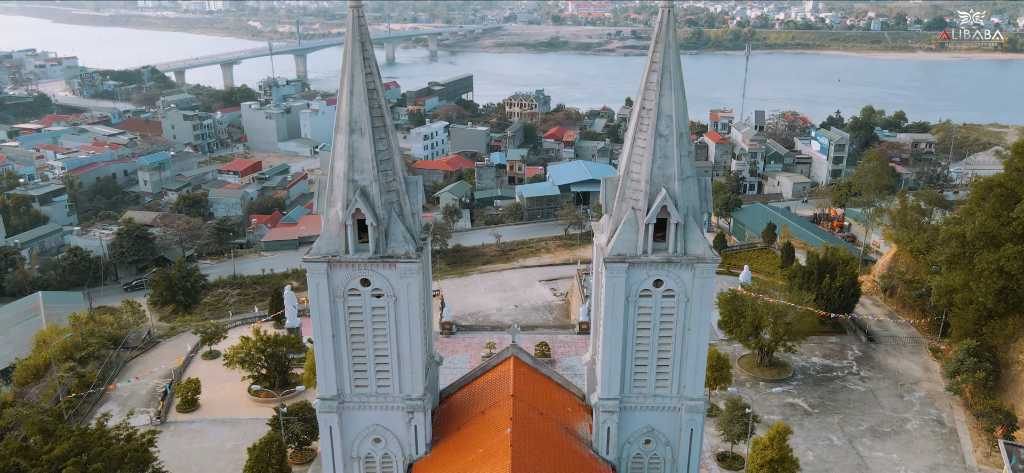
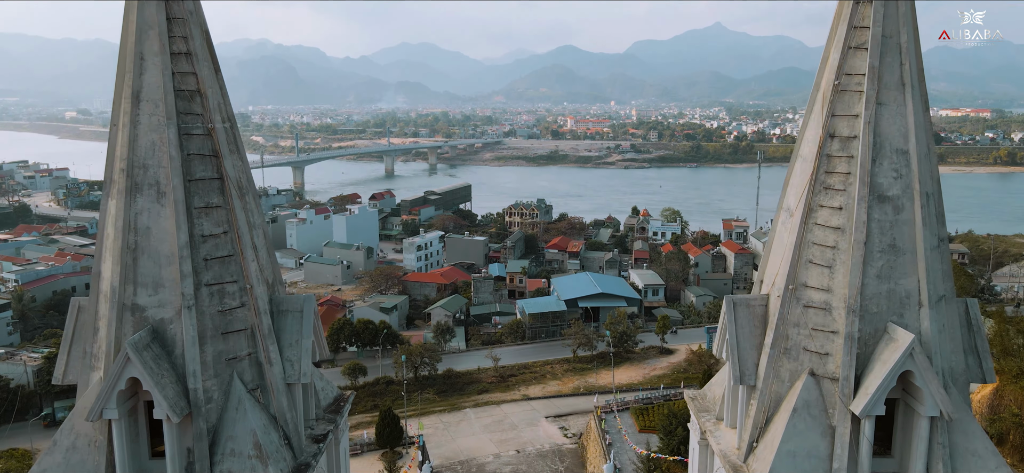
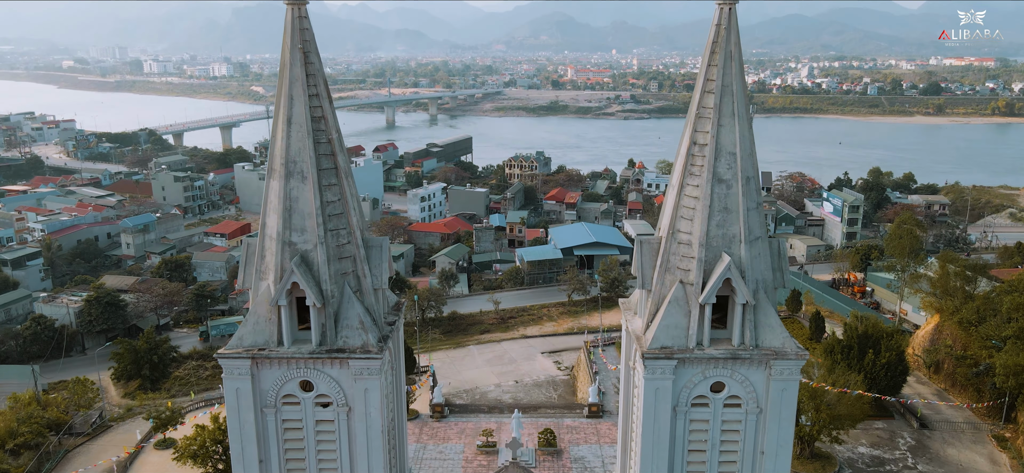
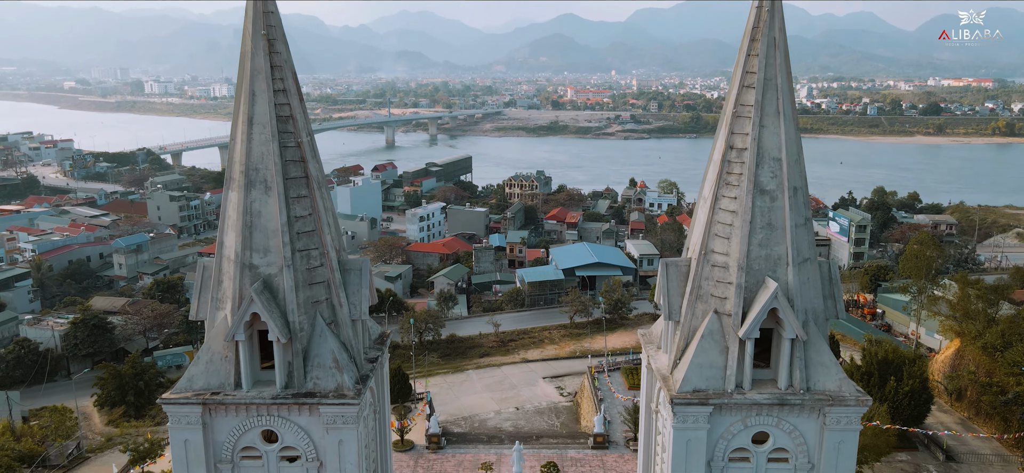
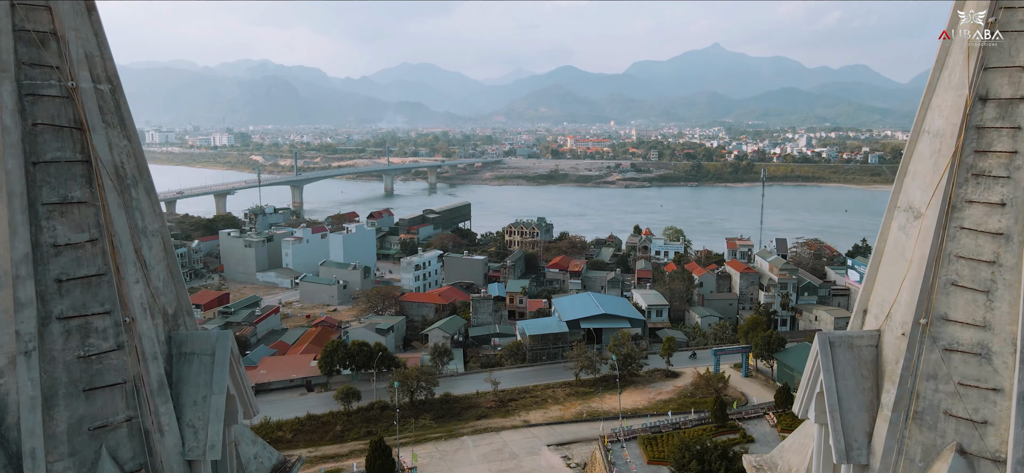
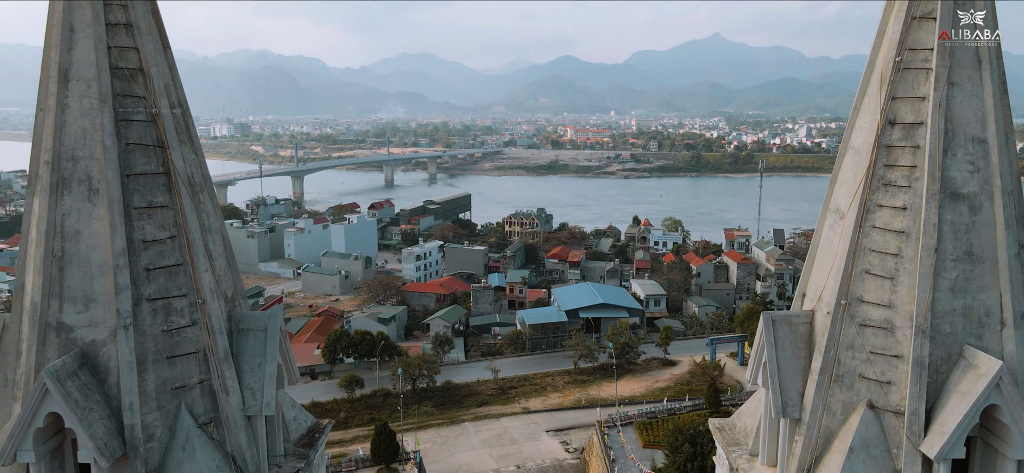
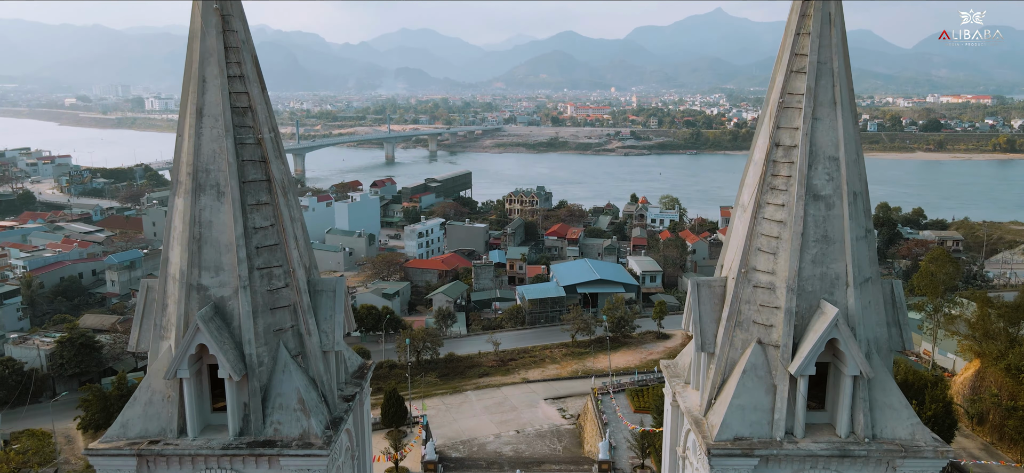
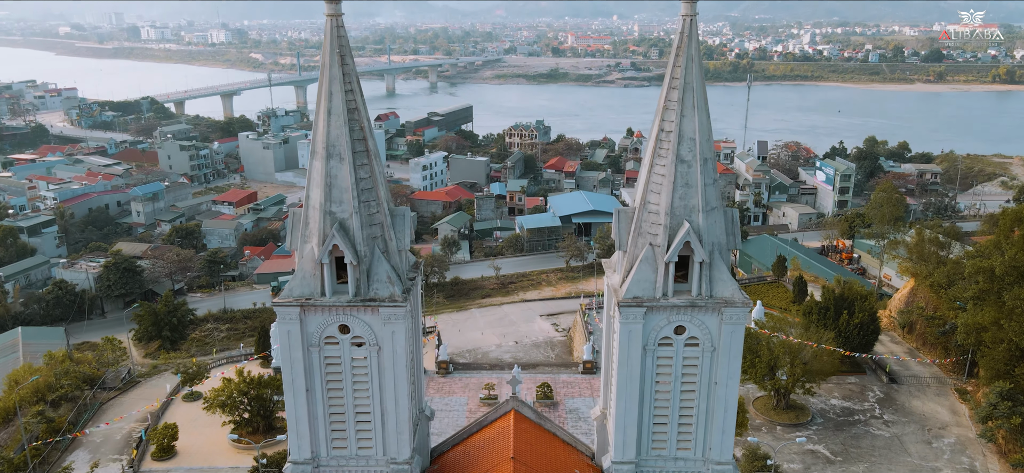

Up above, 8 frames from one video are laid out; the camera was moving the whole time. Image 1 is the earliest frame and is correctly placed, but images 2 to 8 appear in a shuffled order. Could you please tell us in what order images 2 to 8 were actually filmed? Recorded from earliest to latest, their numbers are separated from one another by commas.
8, 3, 4, 7, 2, 6, 5
